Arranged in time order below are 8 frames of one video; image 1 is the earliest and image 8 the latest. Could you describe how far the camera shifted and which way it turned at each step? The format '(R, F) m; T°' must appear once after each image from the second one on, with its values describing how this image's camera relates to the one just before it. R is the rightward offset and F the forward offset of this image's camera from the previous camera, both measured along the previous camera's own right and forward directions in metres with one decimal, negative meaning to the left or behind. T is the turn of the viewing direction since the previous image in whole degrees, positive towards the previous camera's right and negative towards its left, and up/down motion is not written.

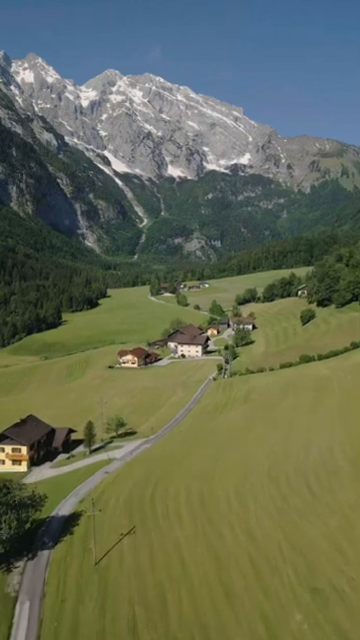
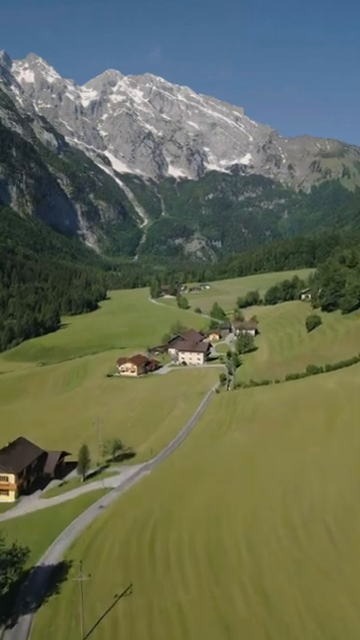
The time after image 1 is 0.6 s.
(-0.1, +3.7) m; 0°
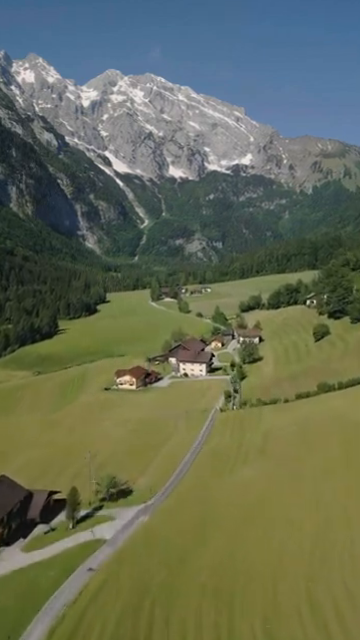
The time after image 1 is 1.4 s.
(-0.1, +5.3) m; 0°
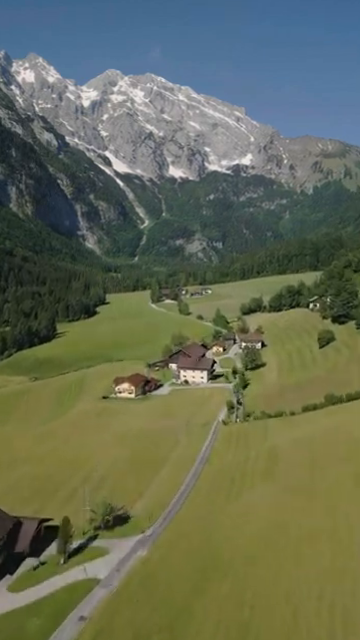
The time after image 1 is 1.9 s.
(-0.1, +3.1) m; 0°
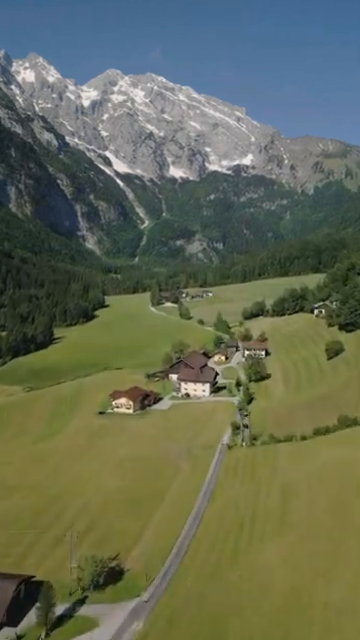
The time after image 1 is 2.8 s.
(-0.1, +5.2) m; 0°
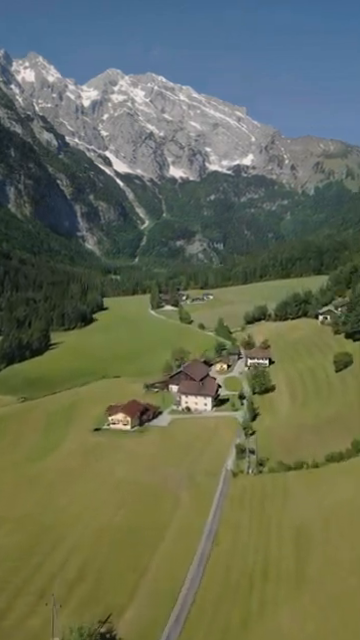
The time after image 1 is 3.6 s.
(-0.1, +4.9) m; 0°
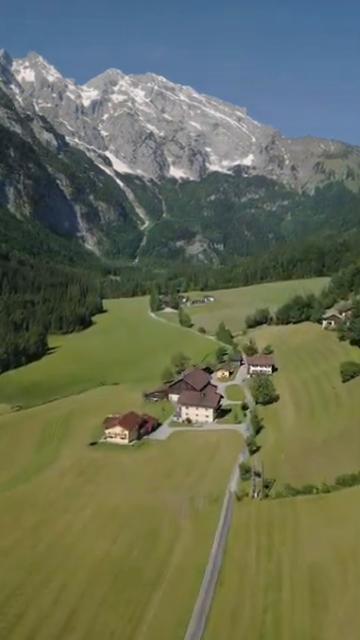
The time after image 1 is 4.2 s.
(-0.1, +3.8) m; 0°
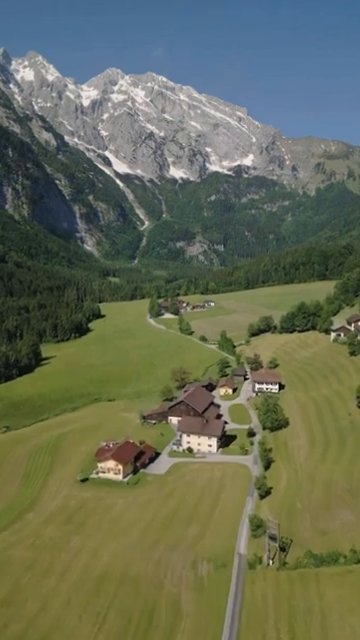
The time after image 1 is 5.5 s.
(-0.1, +8.4) m; 0°
